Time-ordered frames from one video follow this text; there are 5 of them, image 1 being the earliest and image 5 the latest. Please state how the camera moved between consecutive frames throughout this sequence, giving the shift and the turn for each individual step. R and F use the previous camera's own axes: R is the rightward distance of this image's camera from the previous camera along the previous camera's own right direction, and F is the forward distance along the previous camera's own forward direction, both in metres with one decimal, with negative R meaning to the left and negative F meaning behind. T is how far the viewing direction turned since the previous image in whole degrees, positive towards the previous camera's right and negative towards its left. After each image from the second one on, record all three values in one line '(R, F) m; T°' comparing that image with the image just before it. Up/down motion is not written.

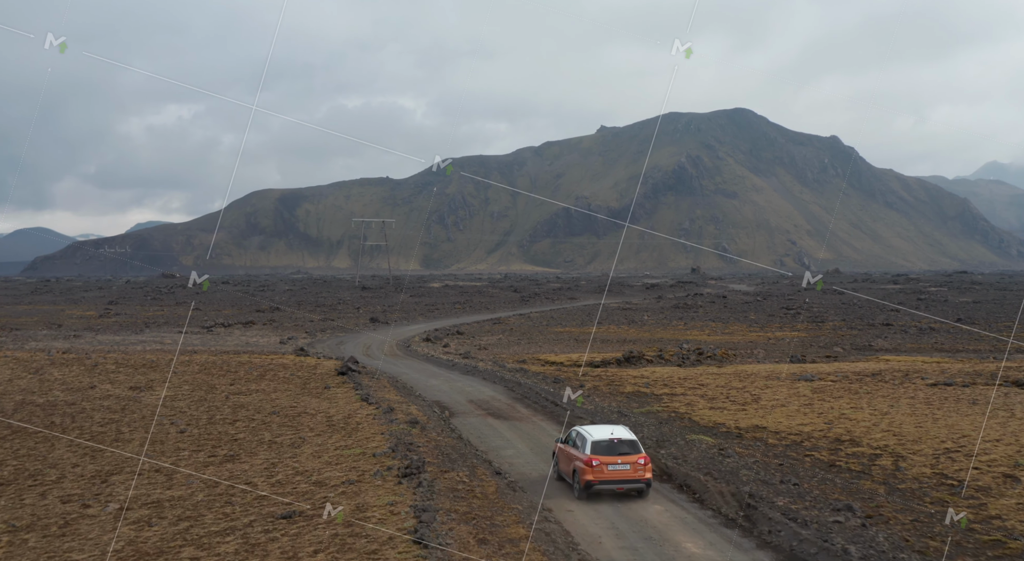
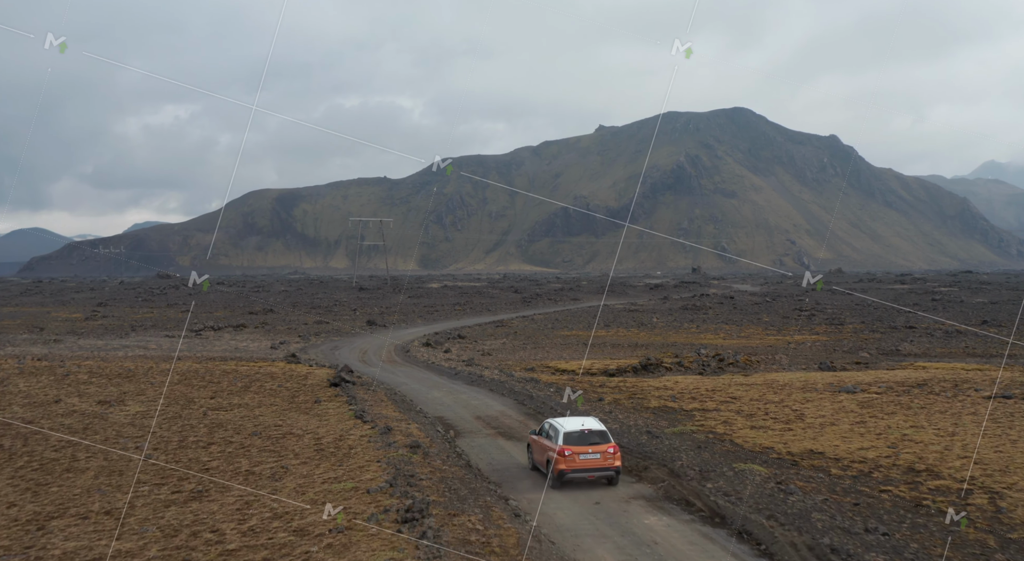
(-0.5, +4.0) m; 0°
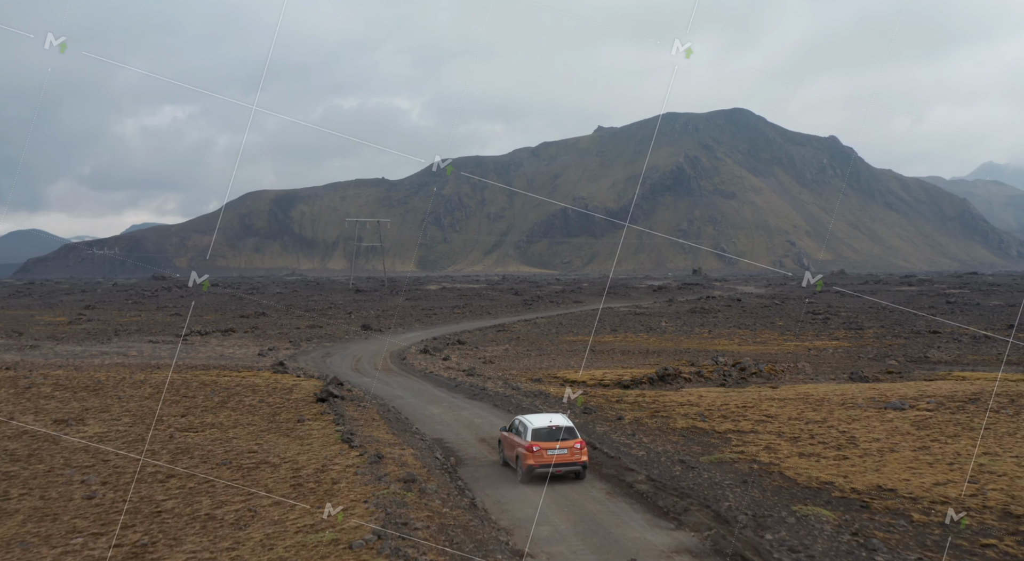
(-0.3, +4.0) m; 0°
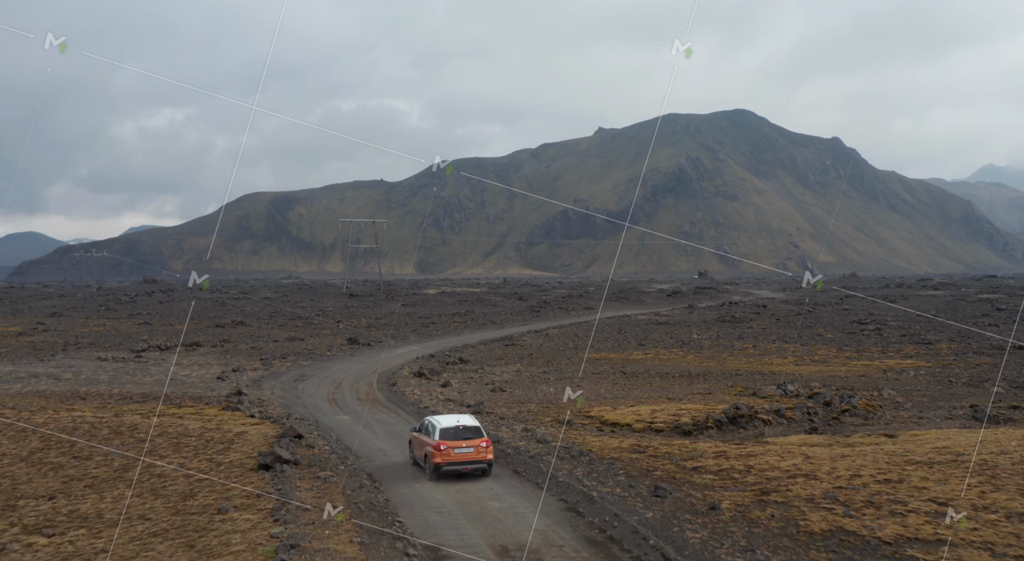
(-0.8, +11.2) m; 0°
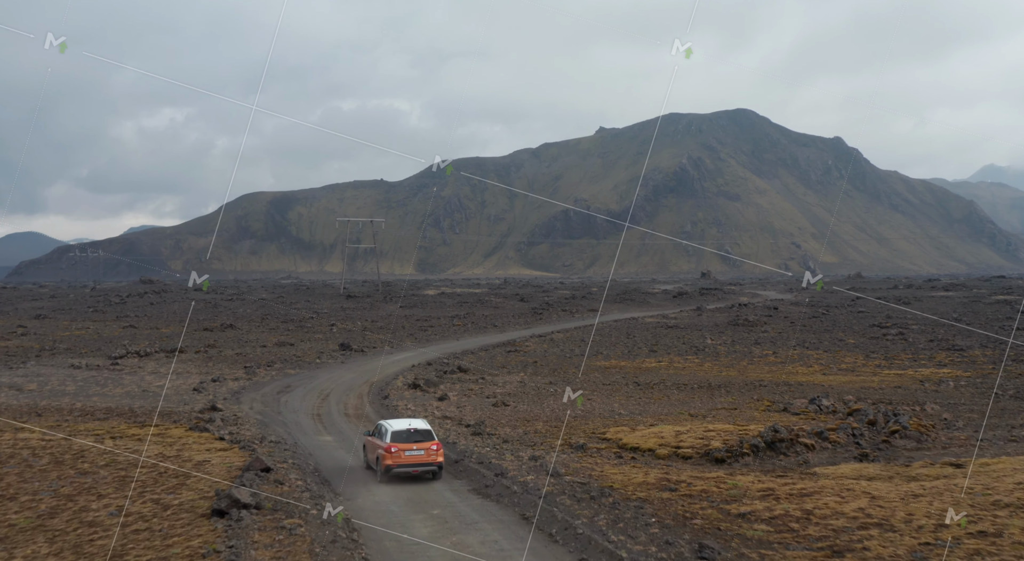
(-0.2, +4.4) m; 0°
